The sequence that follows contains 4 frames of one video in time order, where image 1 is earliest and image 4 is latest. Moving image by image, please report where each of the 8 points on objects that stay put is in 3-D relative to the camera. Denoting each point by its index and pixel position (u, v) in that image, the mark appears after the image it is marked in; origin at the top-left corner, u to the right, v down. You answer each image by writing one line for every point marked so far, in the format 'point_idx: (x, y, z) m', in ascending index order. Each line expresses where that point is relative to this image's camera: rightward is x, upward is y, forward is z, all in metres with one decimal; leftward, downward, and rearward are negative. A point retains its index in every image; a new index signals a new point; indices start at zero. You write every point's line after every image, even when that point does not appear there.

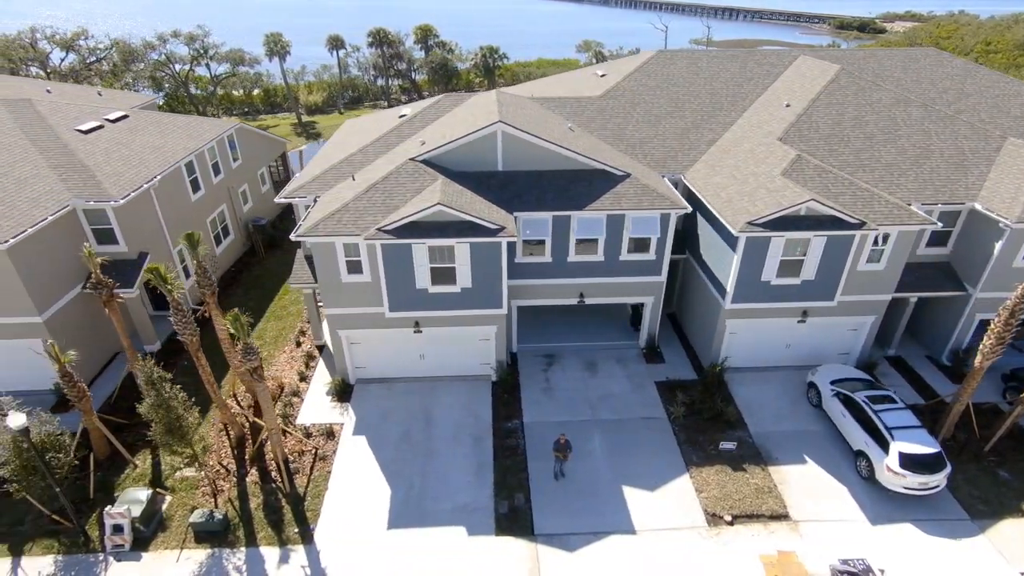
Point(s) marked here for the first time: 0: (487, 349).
0: (-0.8, -2.0, +17.6) m
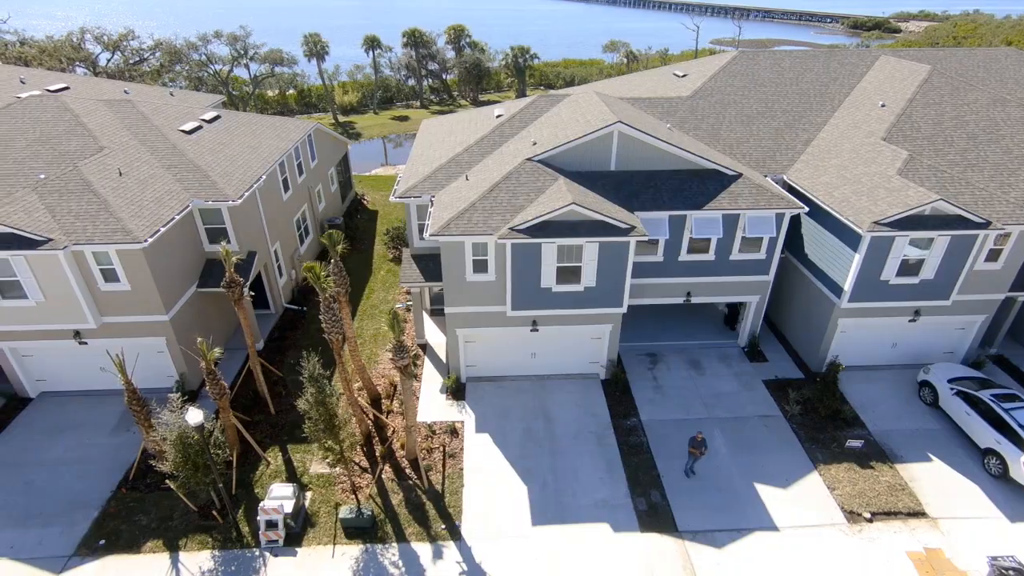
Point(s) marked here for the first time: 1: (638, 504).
0: (+2.8, -1.9, +17.7) m
1: (+3.2, -5.6, +14.2) m
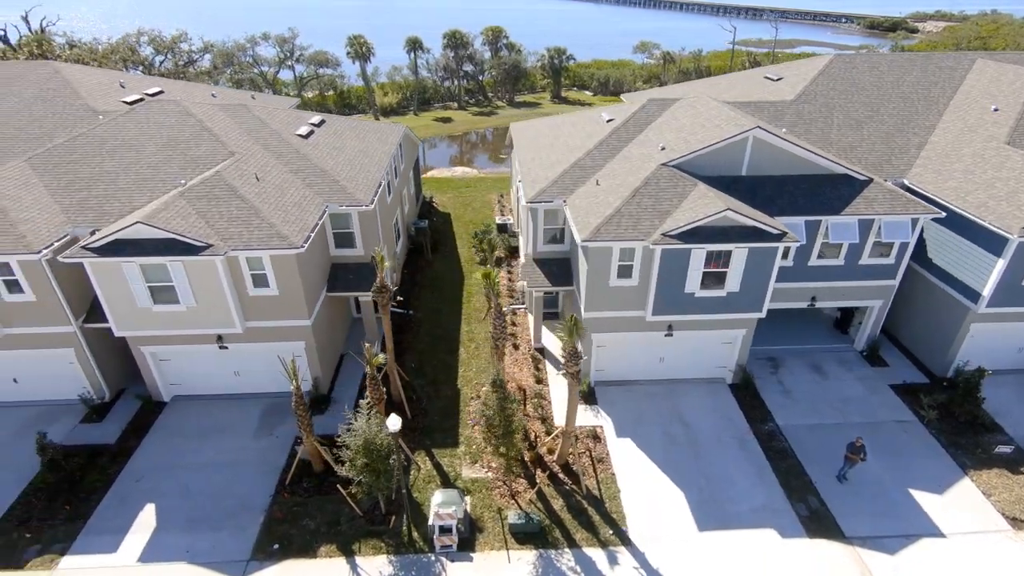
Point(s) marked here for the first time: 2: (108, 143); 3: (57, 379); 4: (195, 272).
0: (+6.9, -2.1, +17.7) m
1: (+7.4, -5.7, +14.2) m
2: (-13.1, +4.7, +17.9) m
3: (-14.0, -2.8, +17.0) m
4: (-8.5, +0.4, +14.8) m
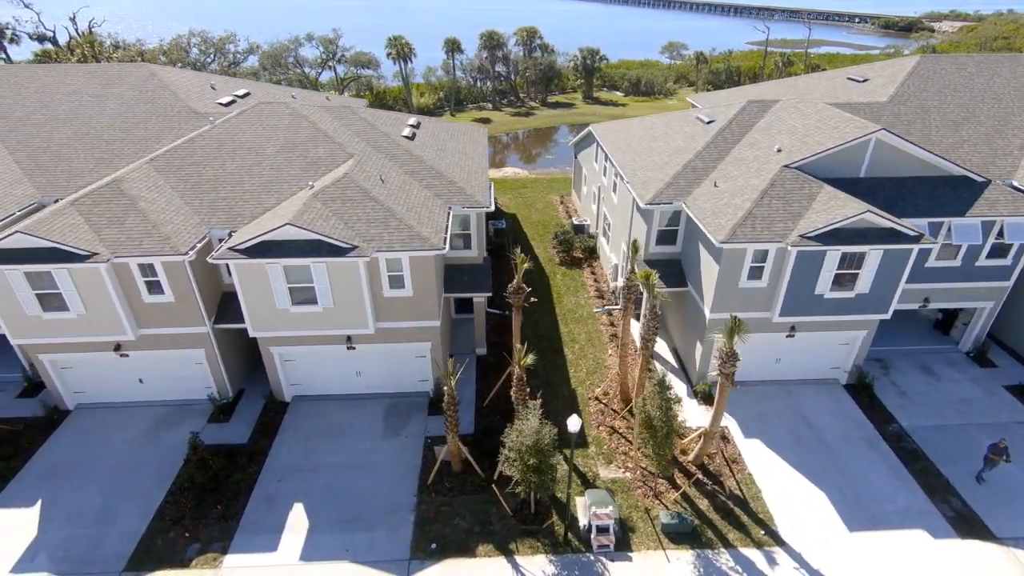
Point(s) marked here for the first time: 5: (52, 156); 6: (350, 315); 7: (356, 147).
0: (+10.7, -2.1, +17.8) m
1: (+11.2, -5.8, +14.3) m
2: (-9.4, +4.7, +18.1) m
3: (-10.2, -2.9, +17.1) m
4: (-4.8, +0.4, +14.9) m
5: (-16.1, +4.6, +19.3) m
6: (-4.6, -0.8, +15.6) m
7: (-5.2, +4.8, +18.5) m
